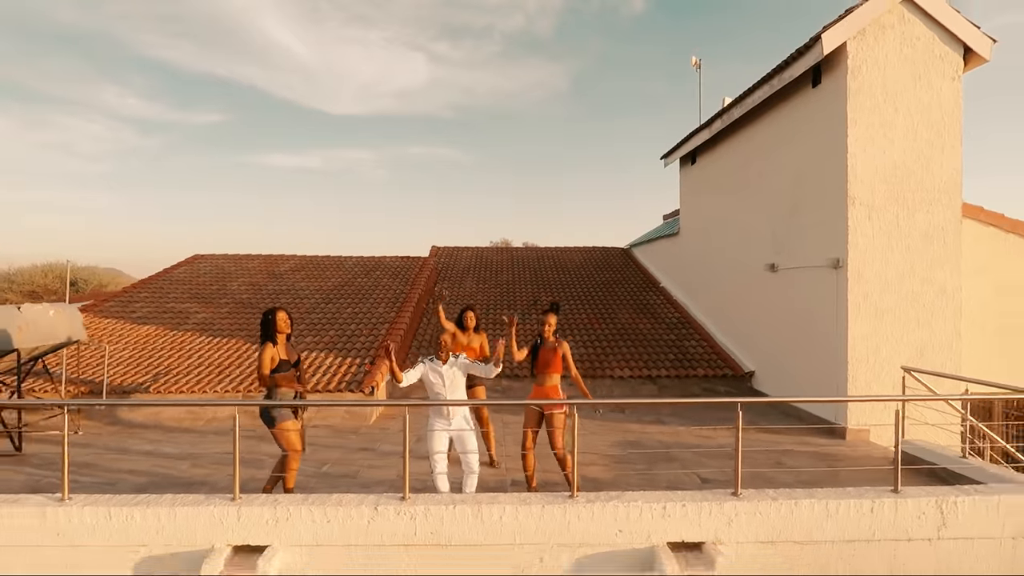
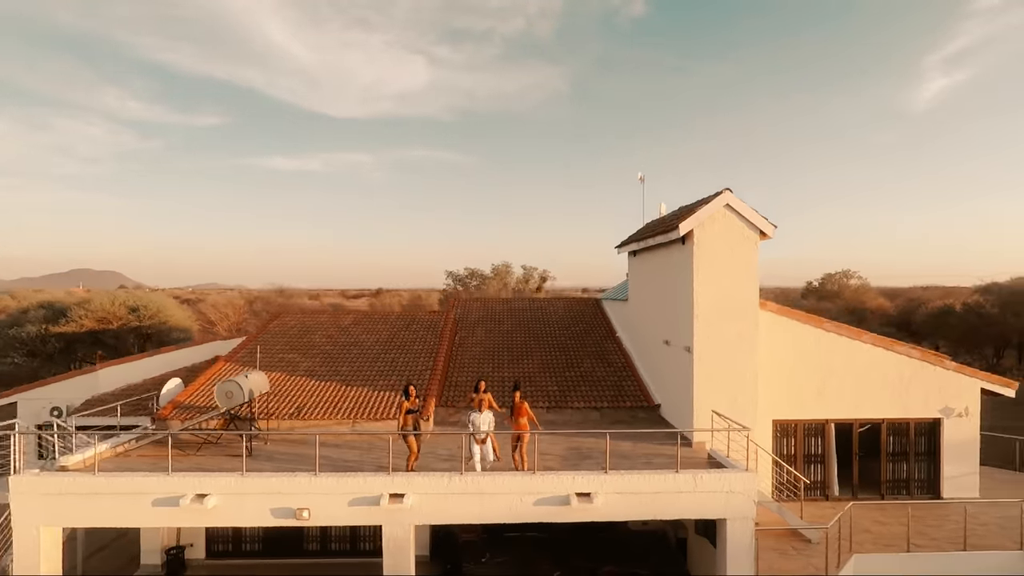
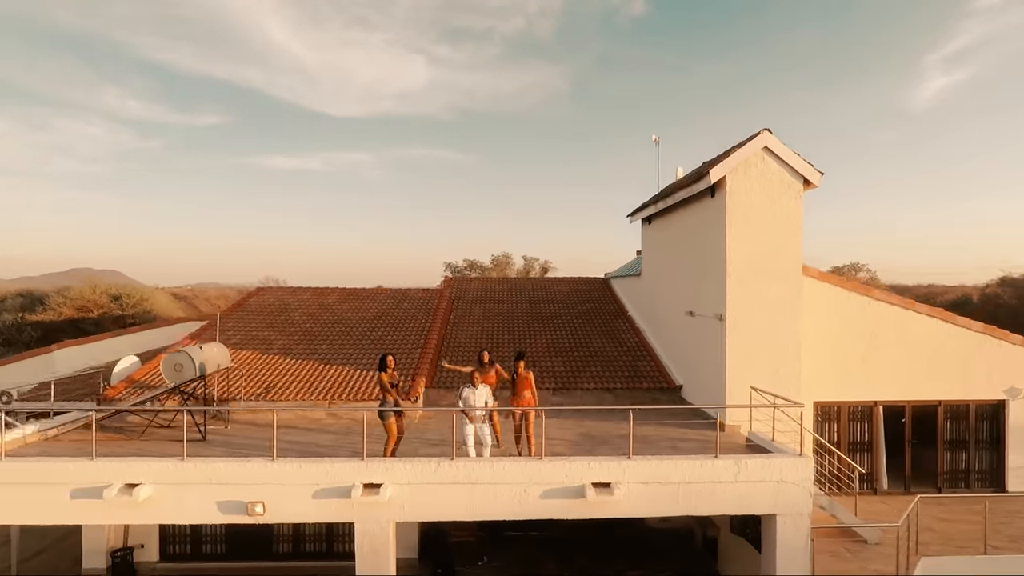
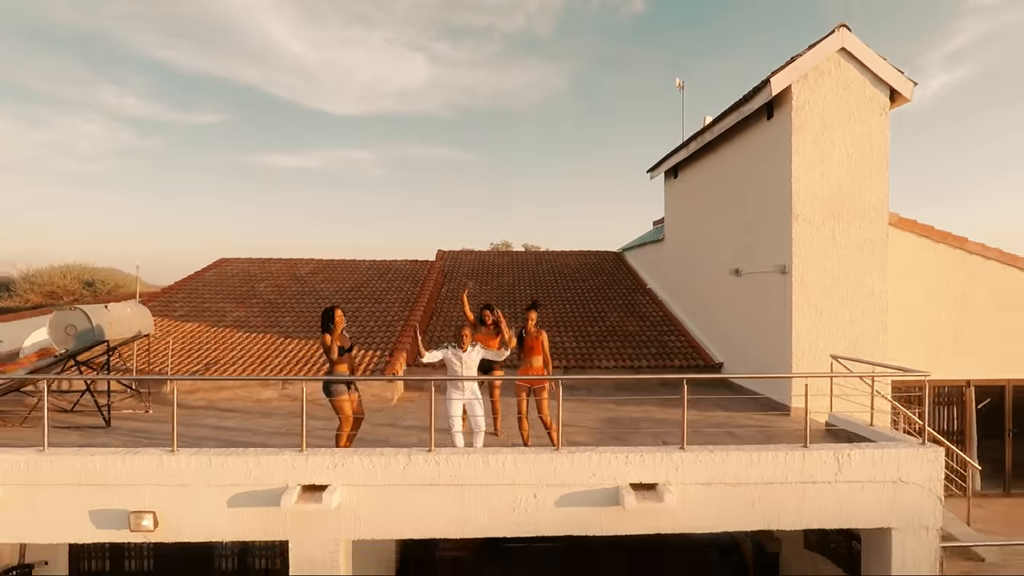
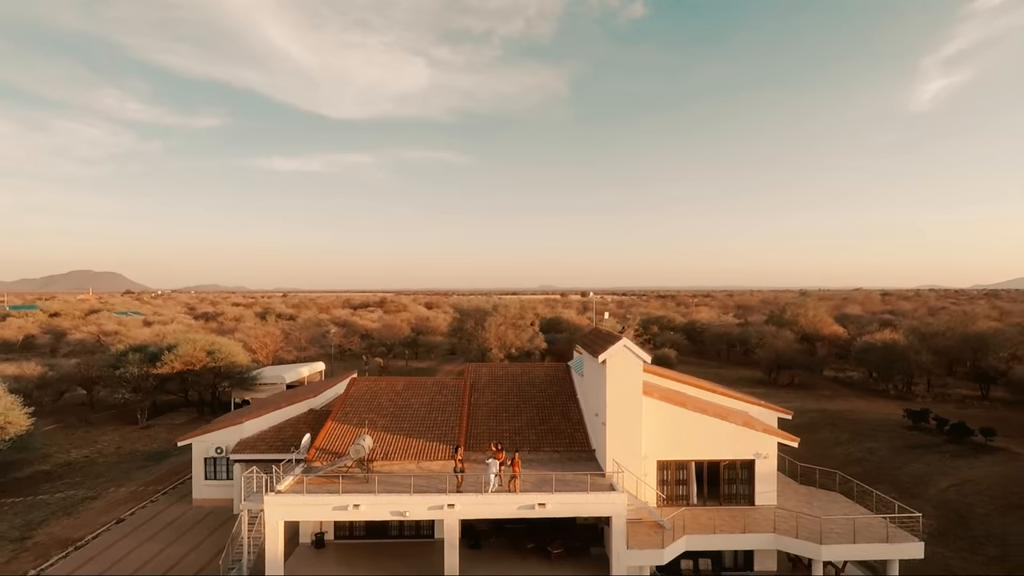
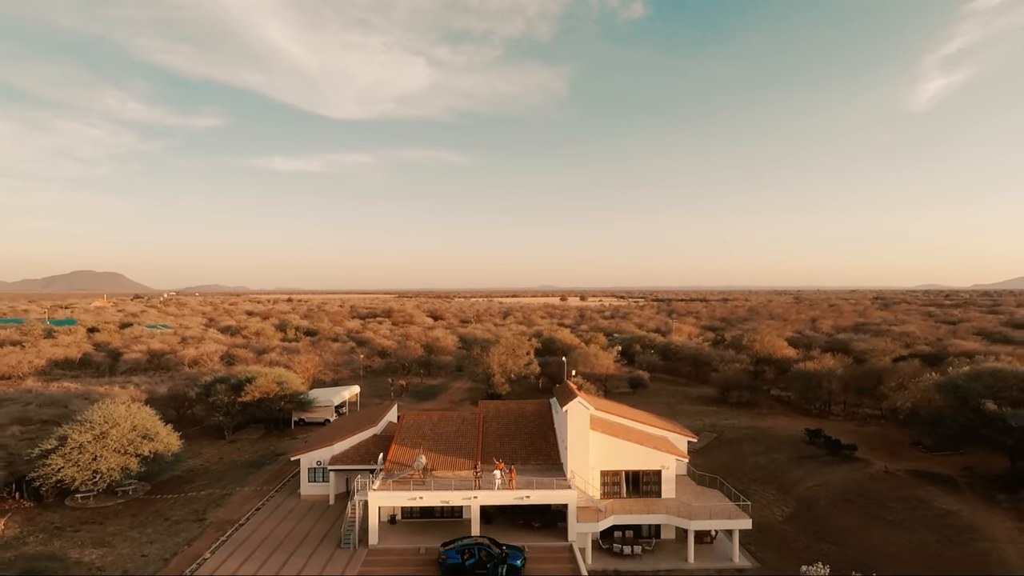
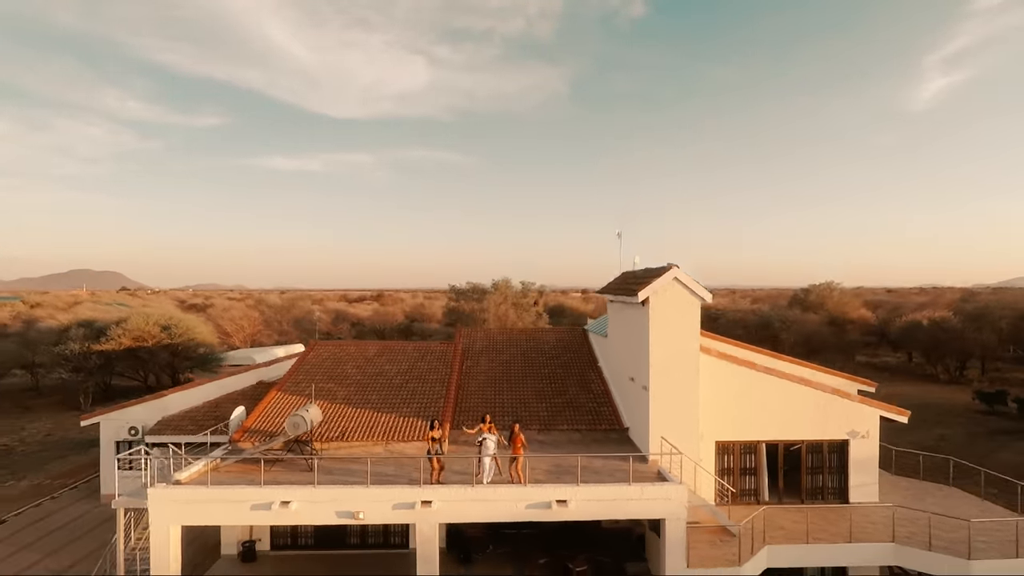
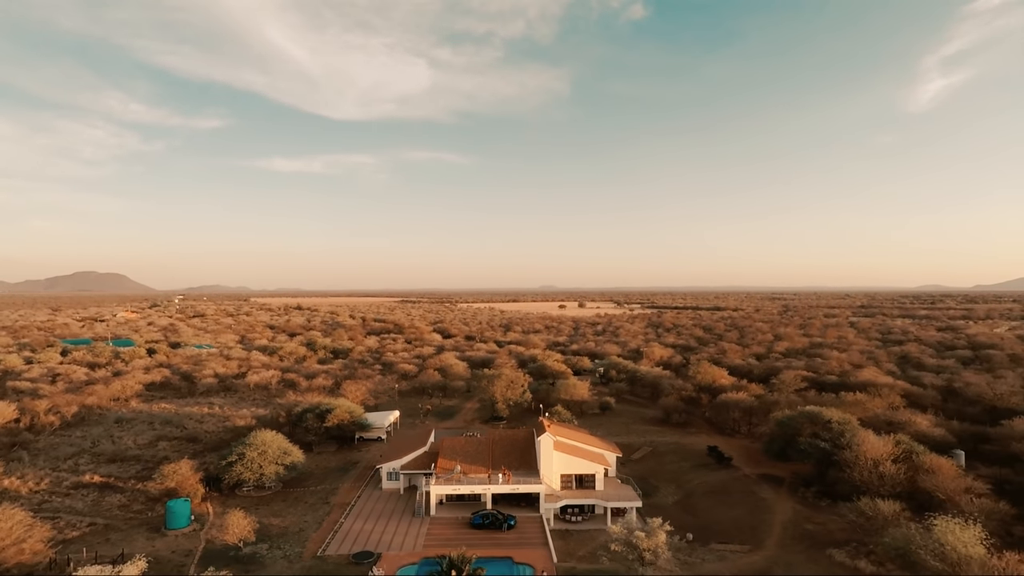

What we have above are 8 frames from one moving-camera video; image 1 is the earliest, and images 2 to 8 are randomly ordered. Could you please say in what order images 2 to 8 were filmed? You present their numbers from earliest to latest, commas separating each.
4, 3, 2, 7, 5, 6, 8
